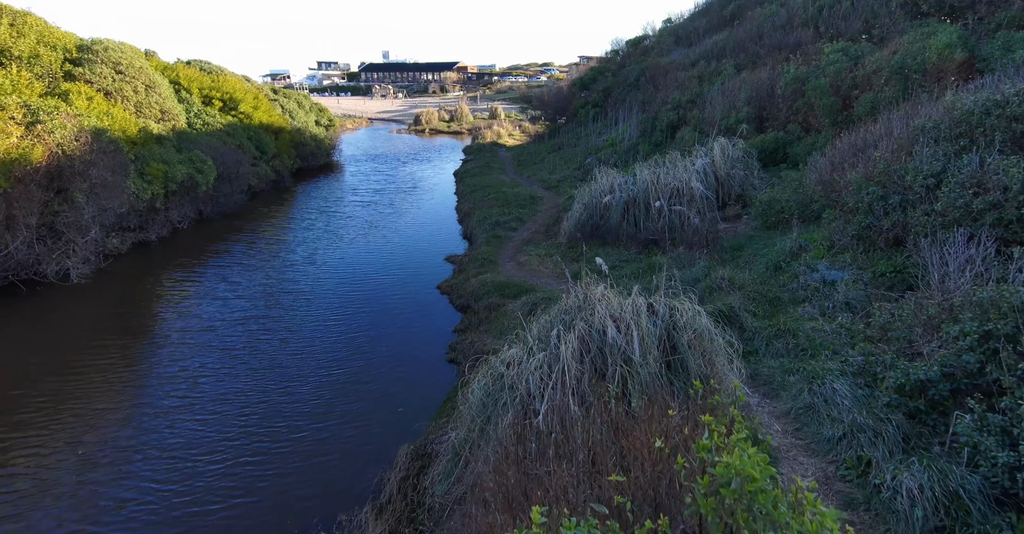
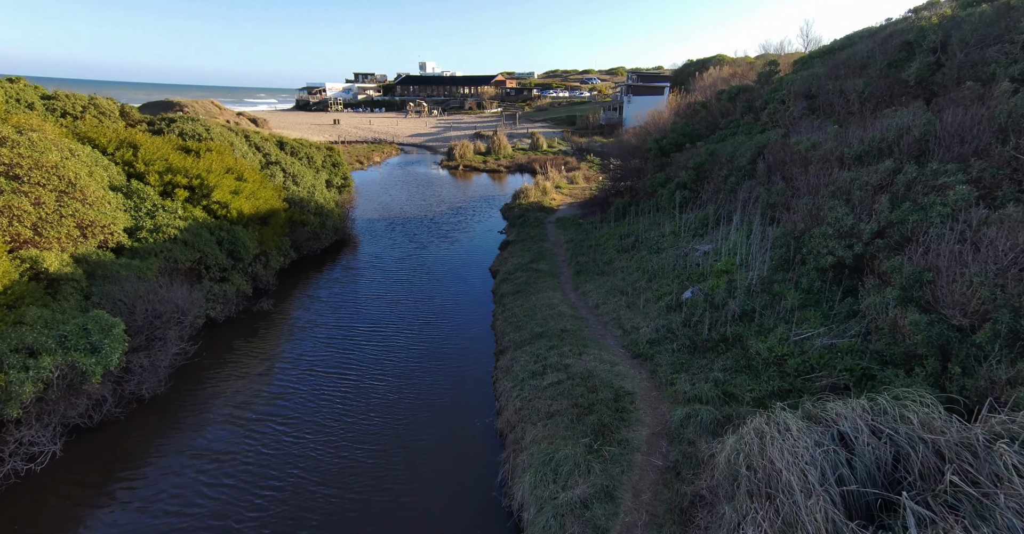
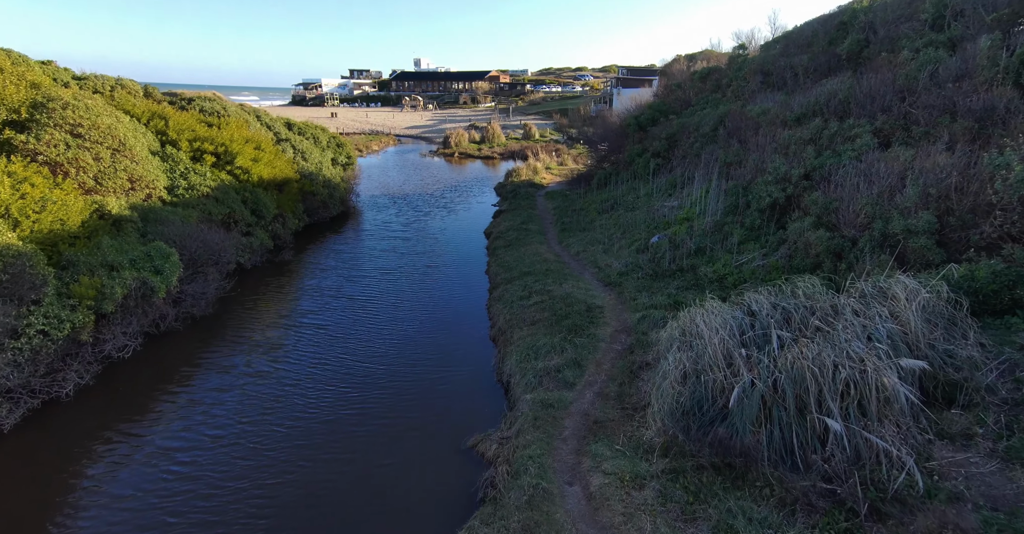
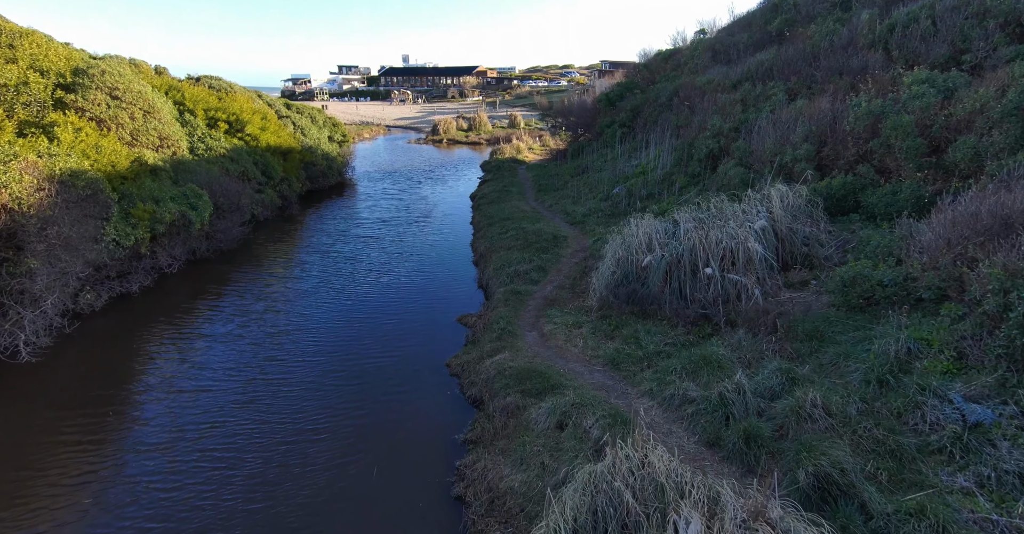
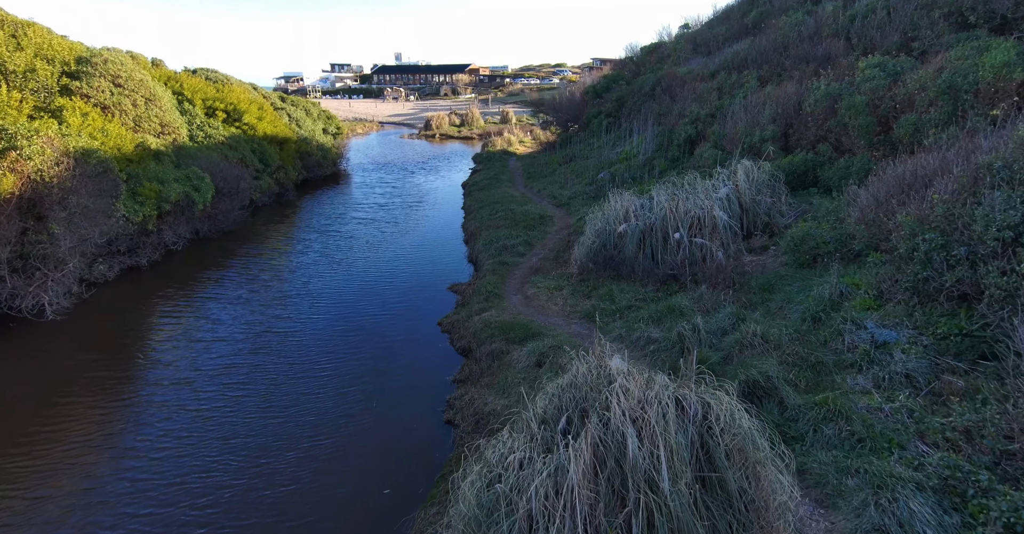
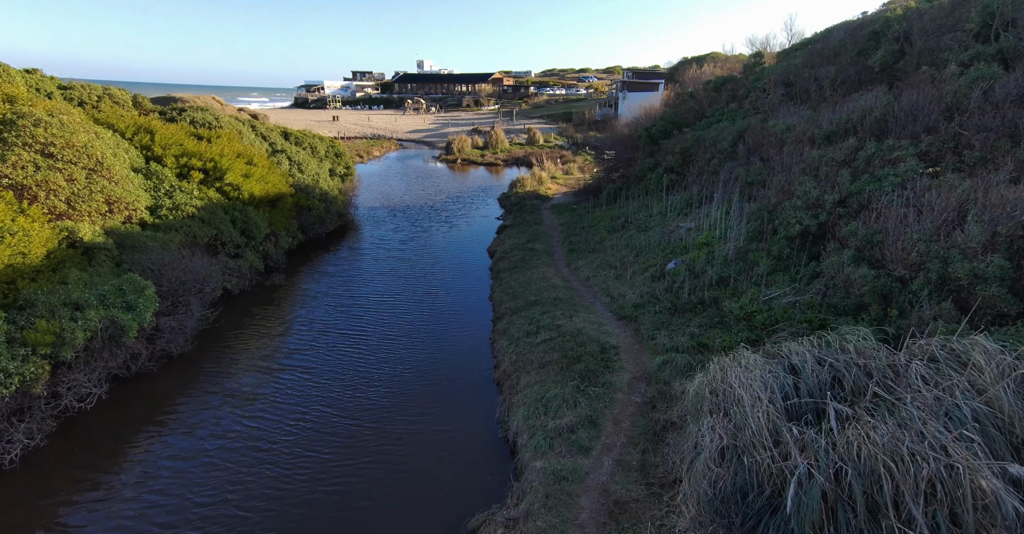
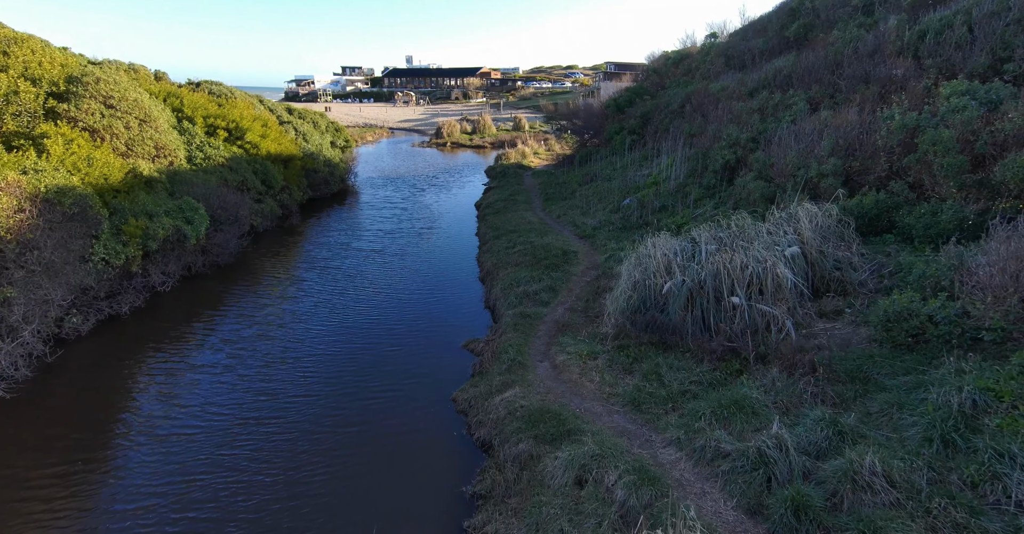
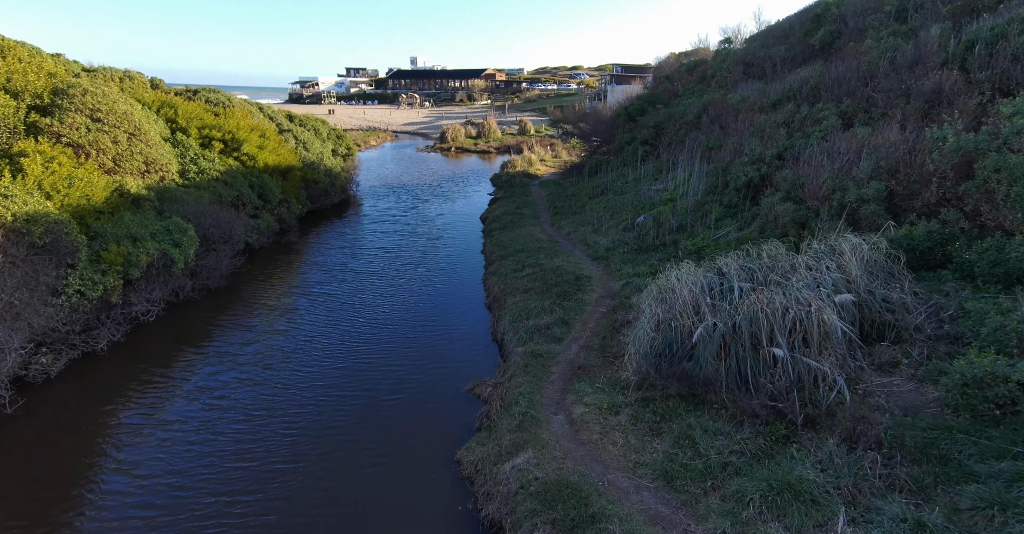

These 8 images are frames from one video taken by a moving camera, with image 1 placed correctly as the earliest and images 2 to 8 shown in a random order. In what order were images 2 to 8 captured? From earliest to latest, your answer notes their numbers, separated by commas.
5, 4, 7, 8, 3, 6, 2
